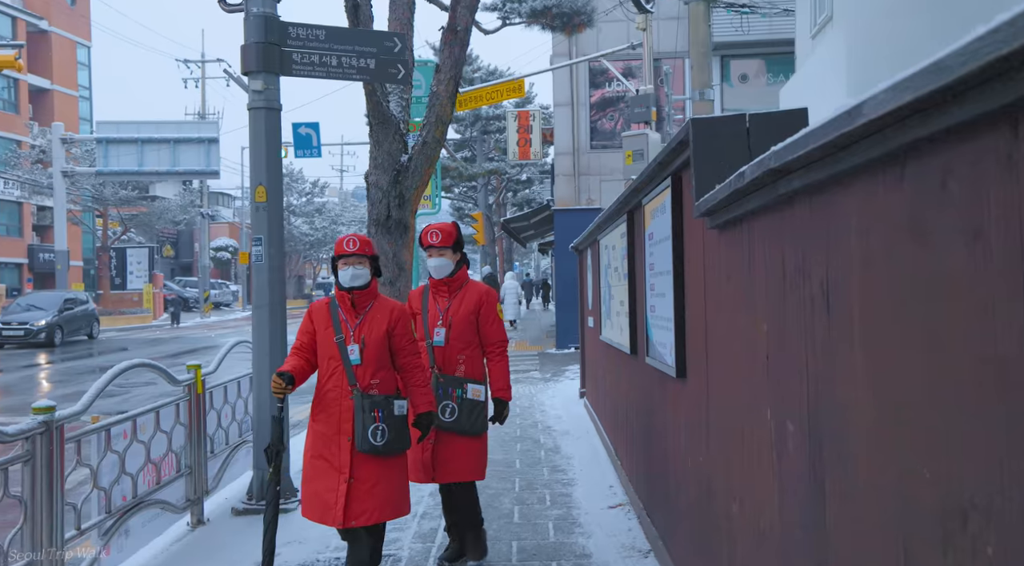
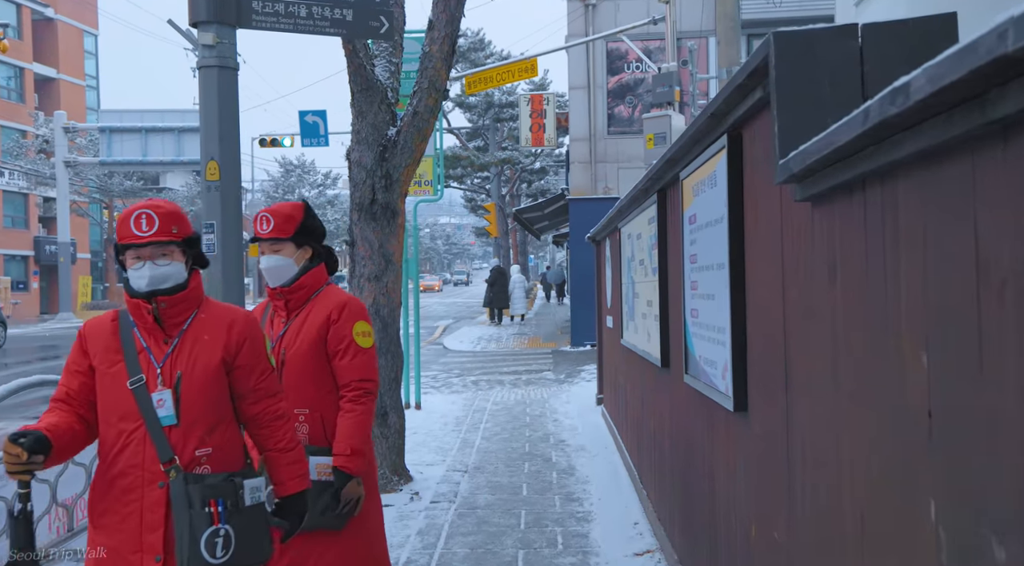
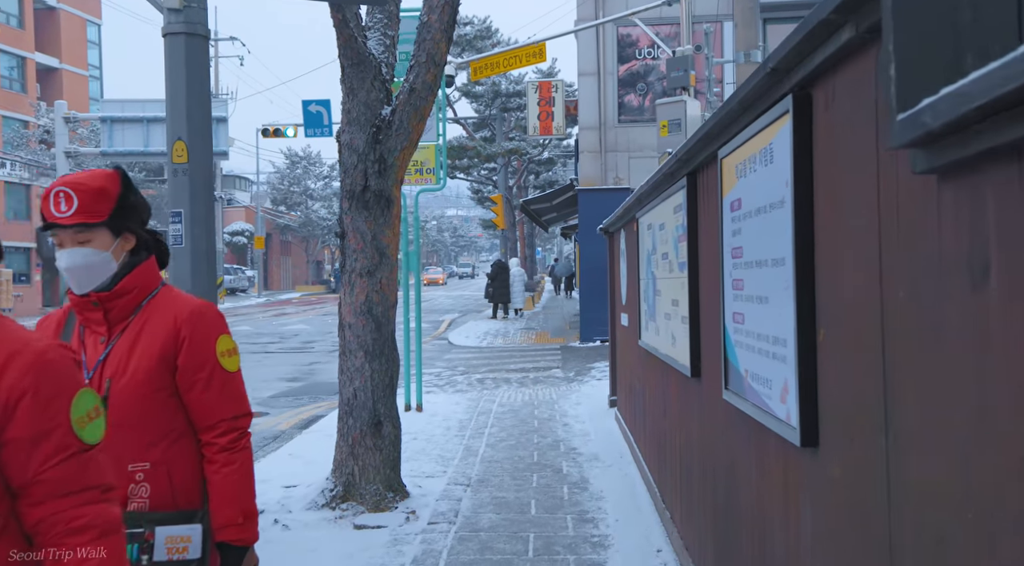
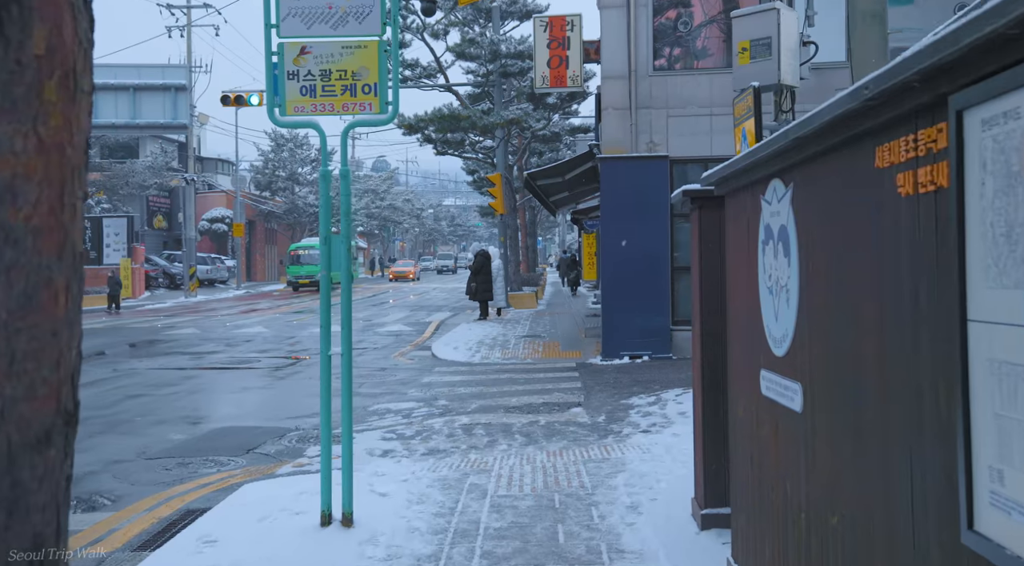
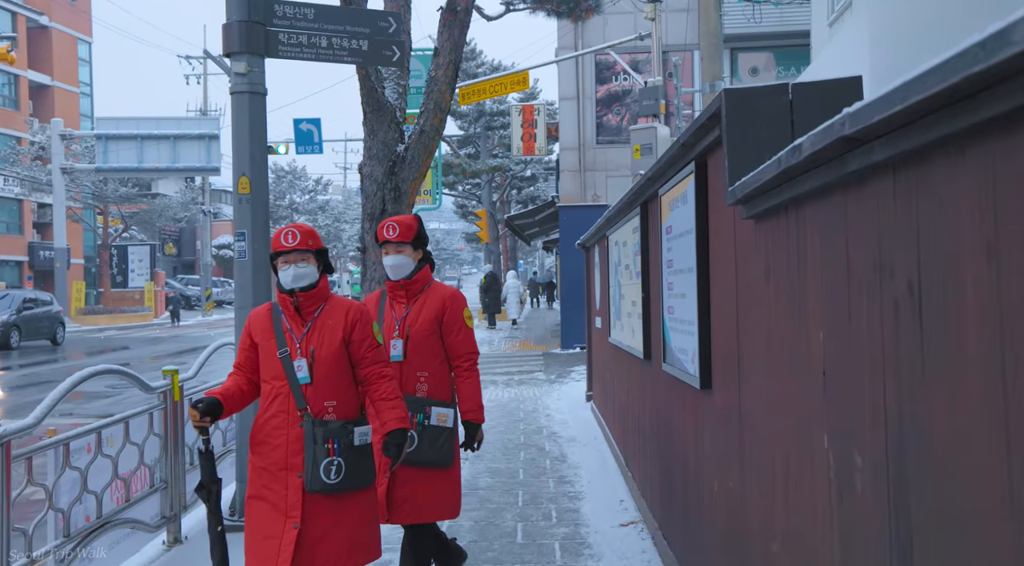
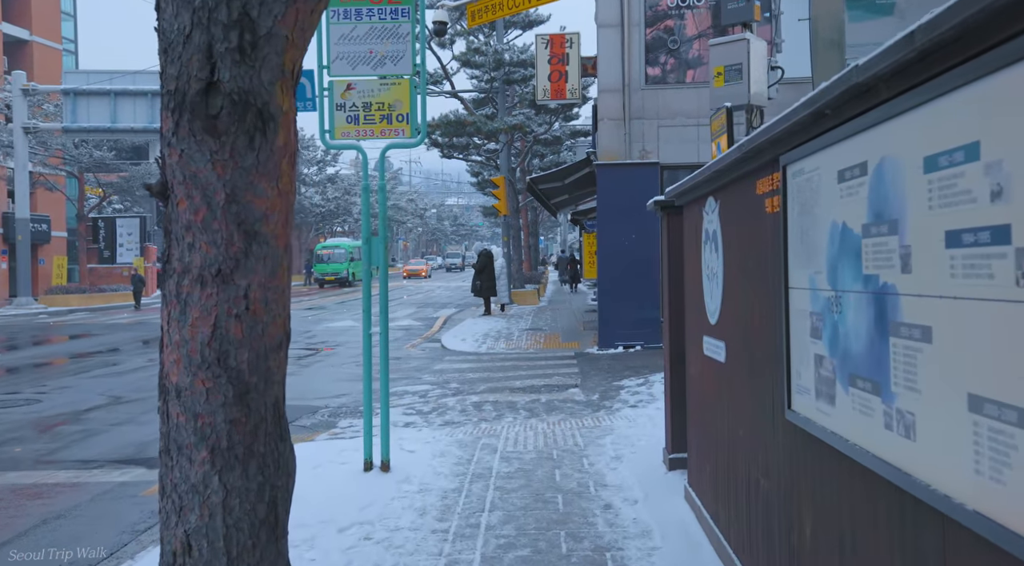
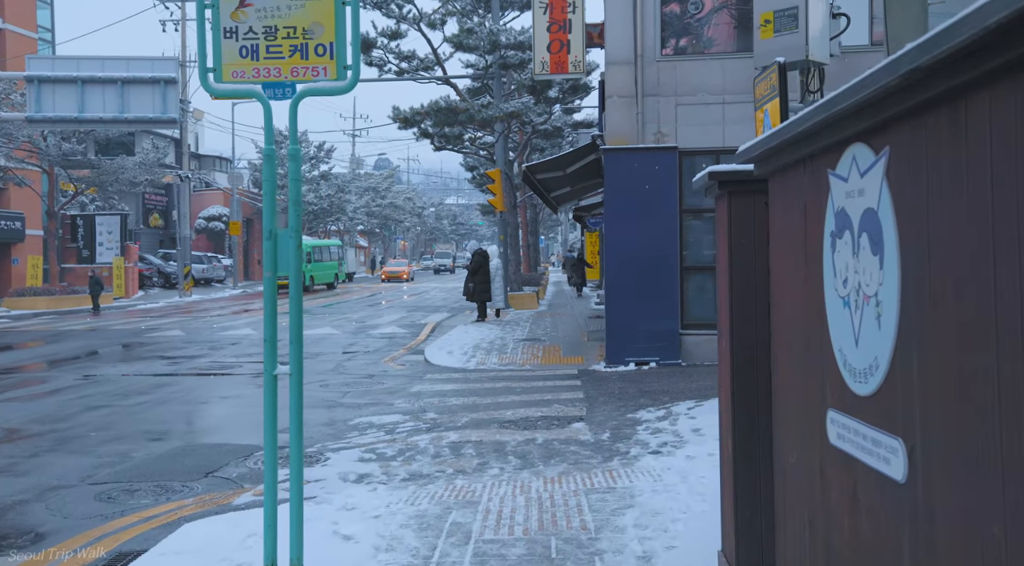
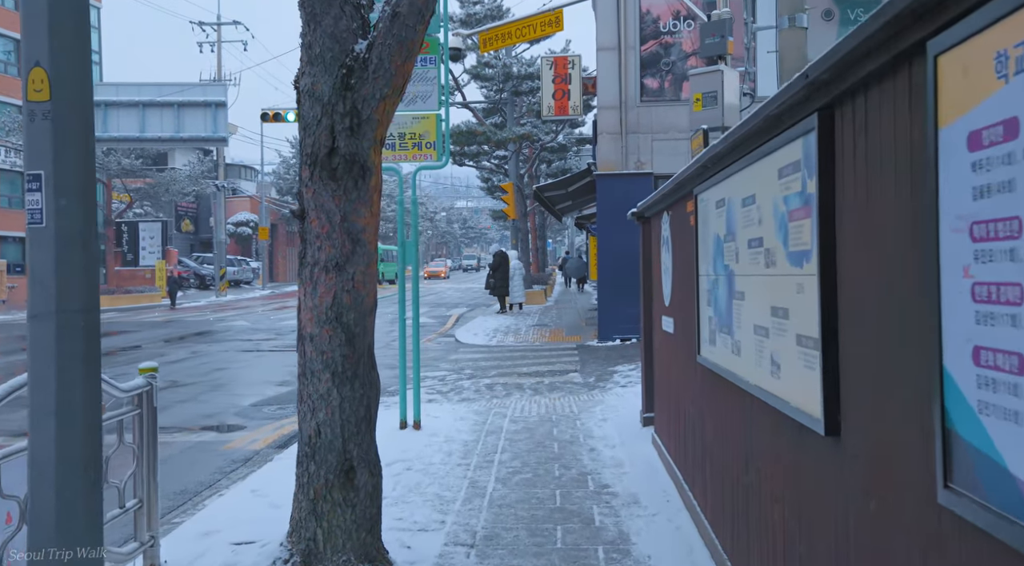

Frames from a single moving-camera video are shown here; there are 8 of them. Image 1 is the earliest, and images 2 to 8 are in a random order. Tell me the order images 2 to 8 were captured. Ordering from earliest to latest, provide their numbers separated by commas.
5, 2, 3, 8, 6, 4, 7
